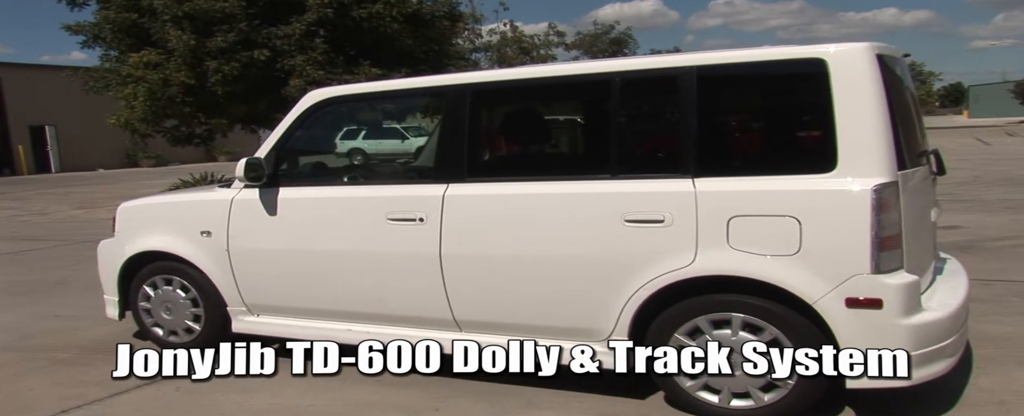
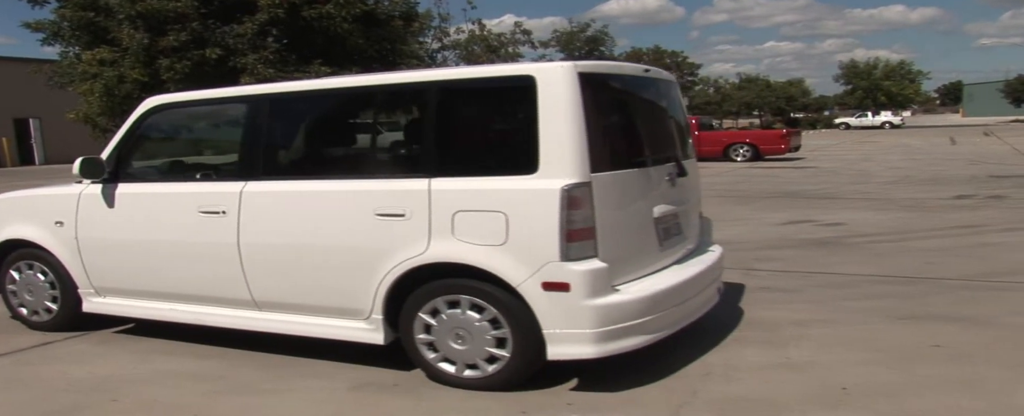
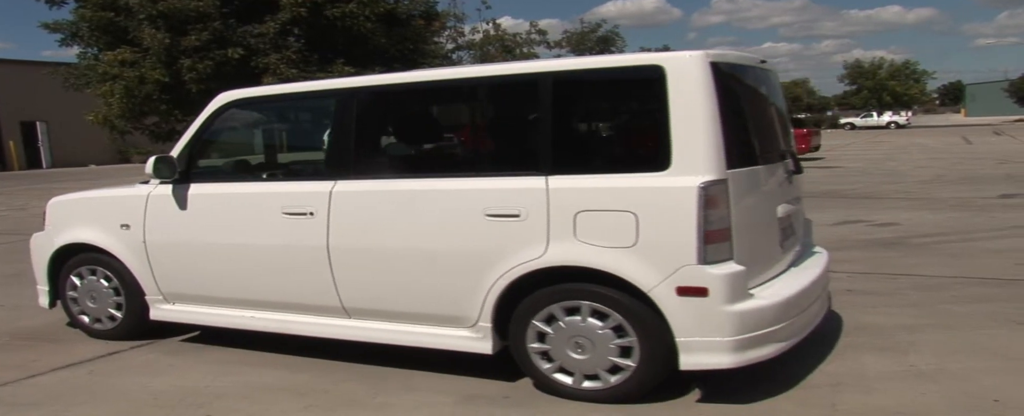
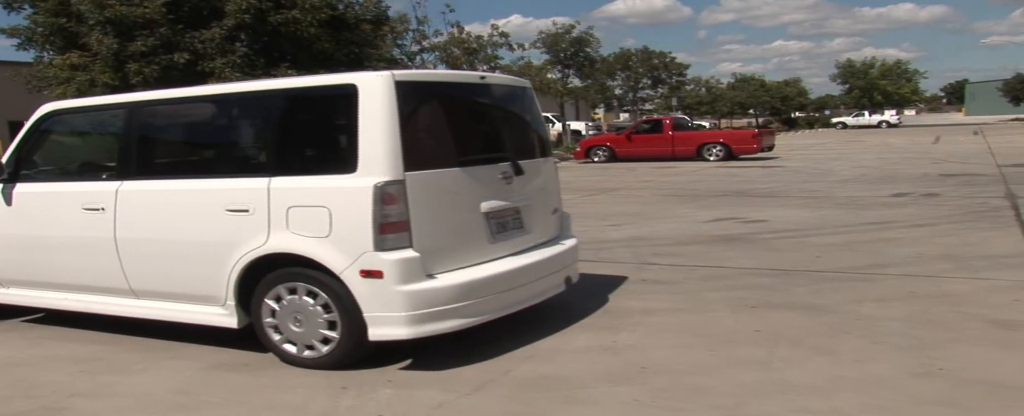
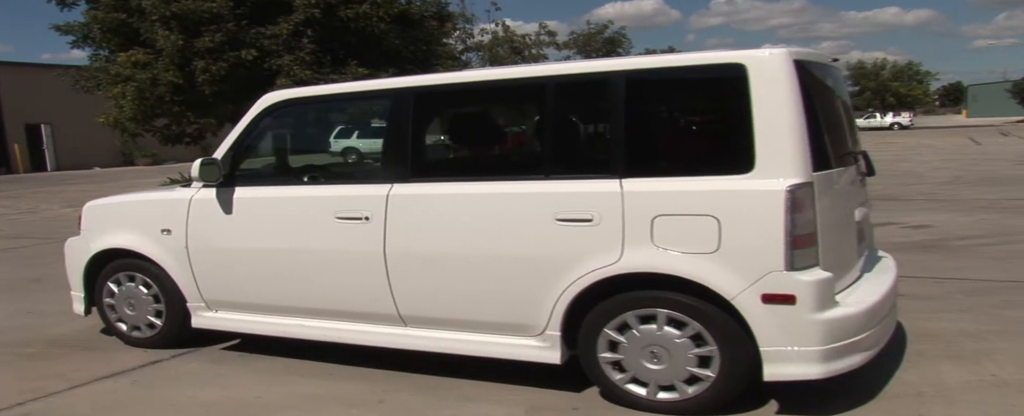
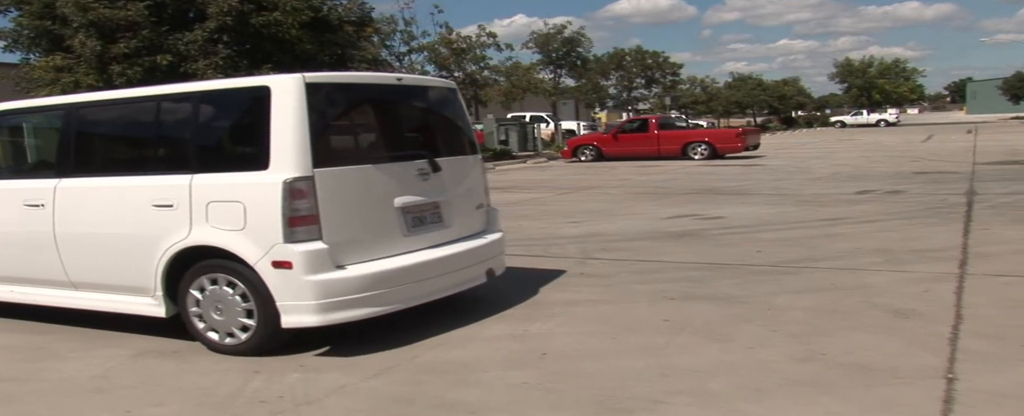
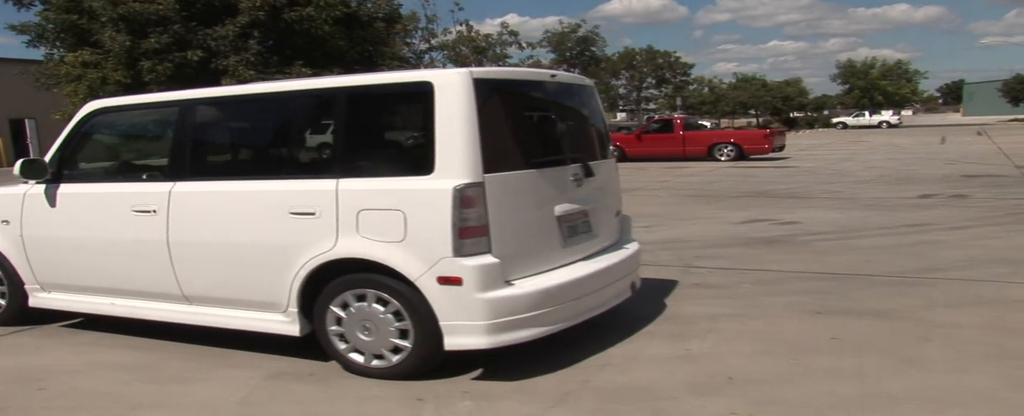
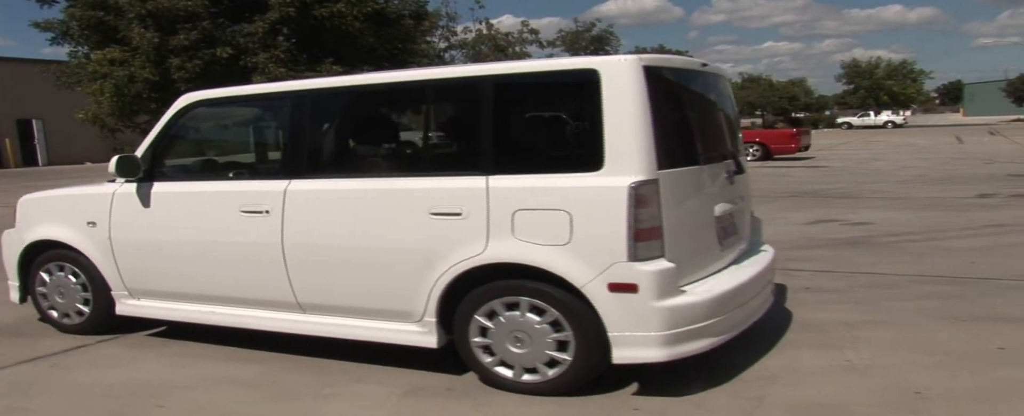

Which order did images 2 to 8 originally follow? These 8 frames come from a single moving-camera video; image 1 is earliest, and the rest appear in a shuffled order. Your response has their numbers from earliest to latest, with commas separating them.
5, 3, 8, 2, 7, 4, 6
